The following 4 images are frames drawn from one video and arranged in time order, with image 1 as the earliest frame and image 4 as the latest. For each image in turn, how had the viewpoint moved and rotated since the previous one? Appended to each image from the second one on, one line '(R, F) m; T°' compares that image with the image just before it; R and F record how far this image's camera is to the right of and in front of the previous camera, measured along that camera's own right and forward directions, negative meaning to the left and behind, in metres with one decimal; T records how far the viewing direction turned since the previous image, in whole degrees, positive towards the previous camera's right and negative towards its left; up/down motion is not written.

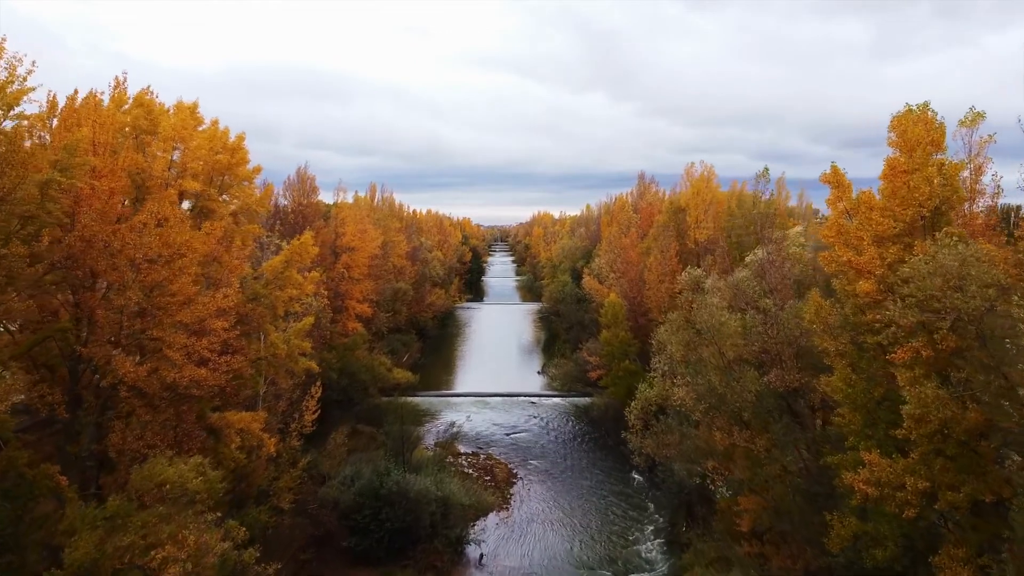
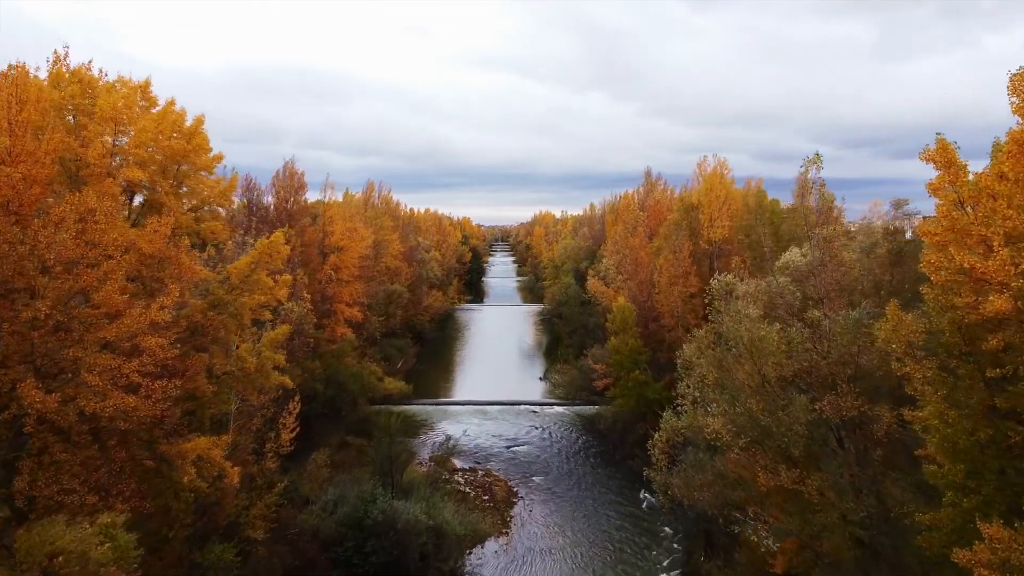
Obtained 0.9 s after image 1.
(0.0, +1.9) m; 0°
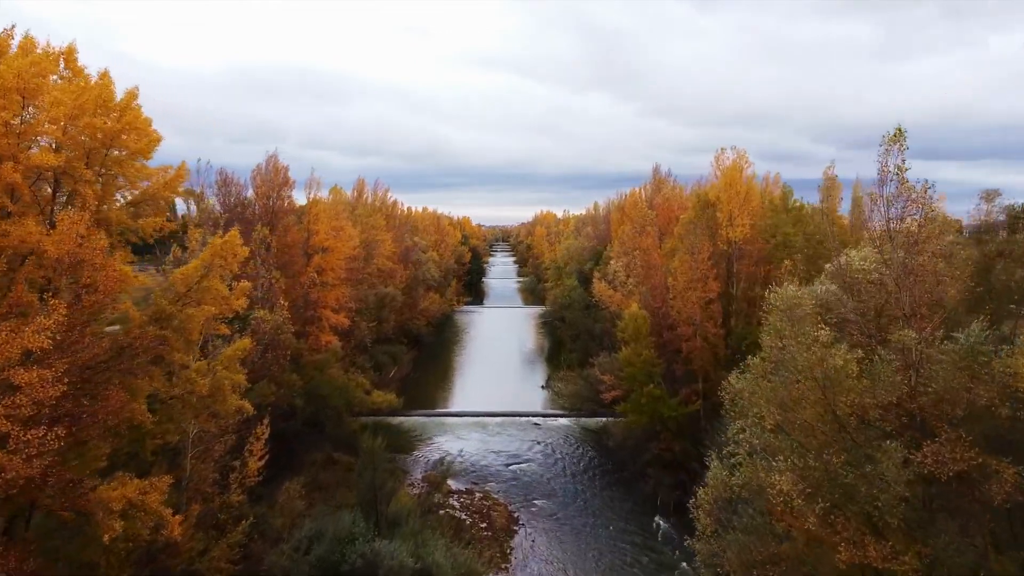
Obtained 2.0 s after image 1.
(0.0, +2.2) m; 0°
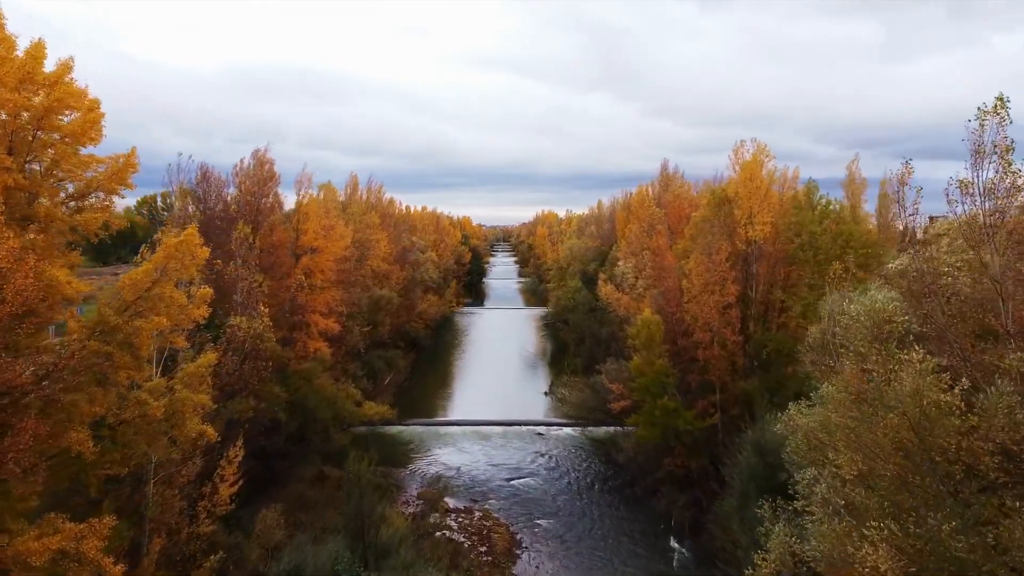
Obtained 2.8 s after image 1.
(-0.1, +1.6) m; 0°
